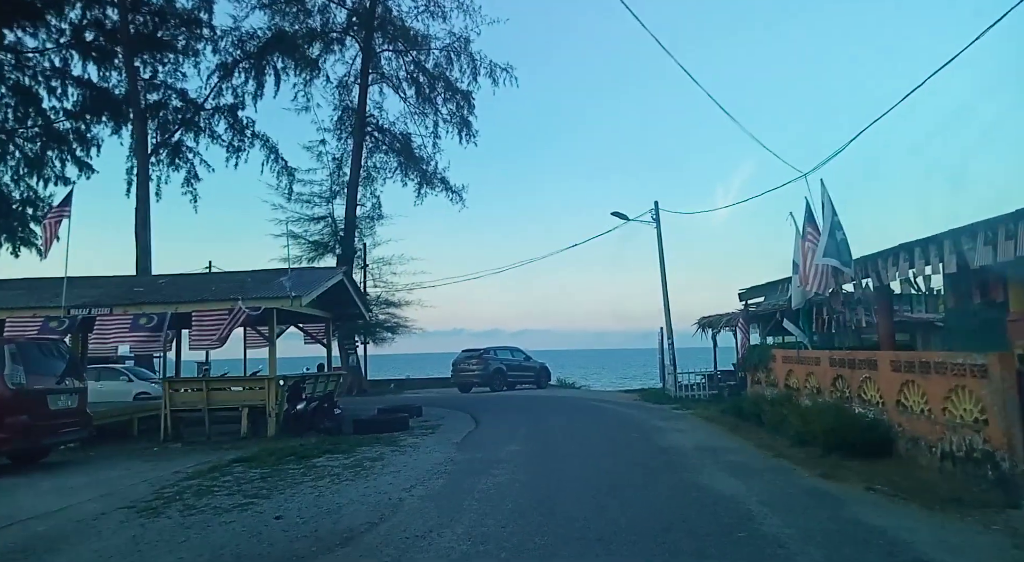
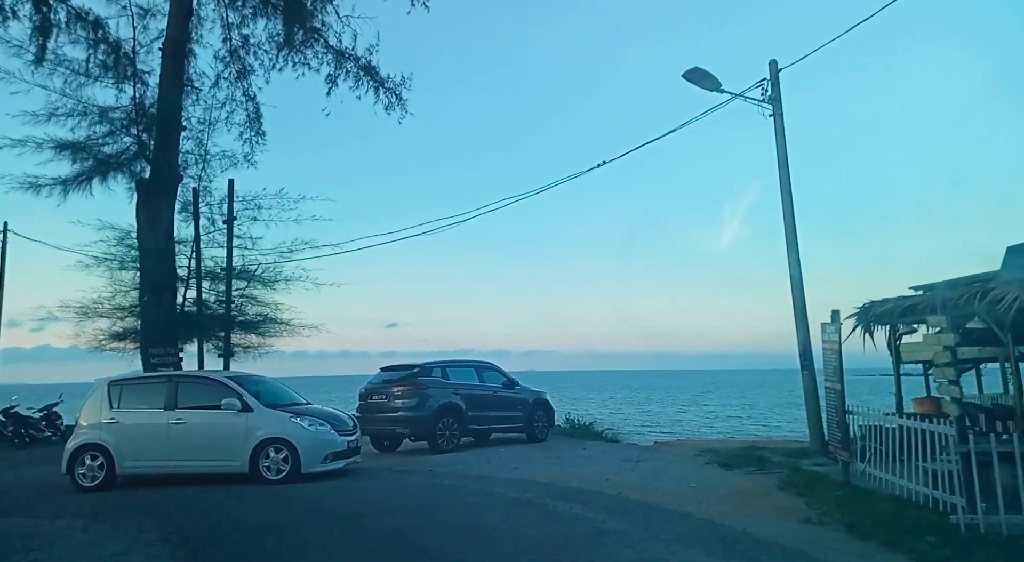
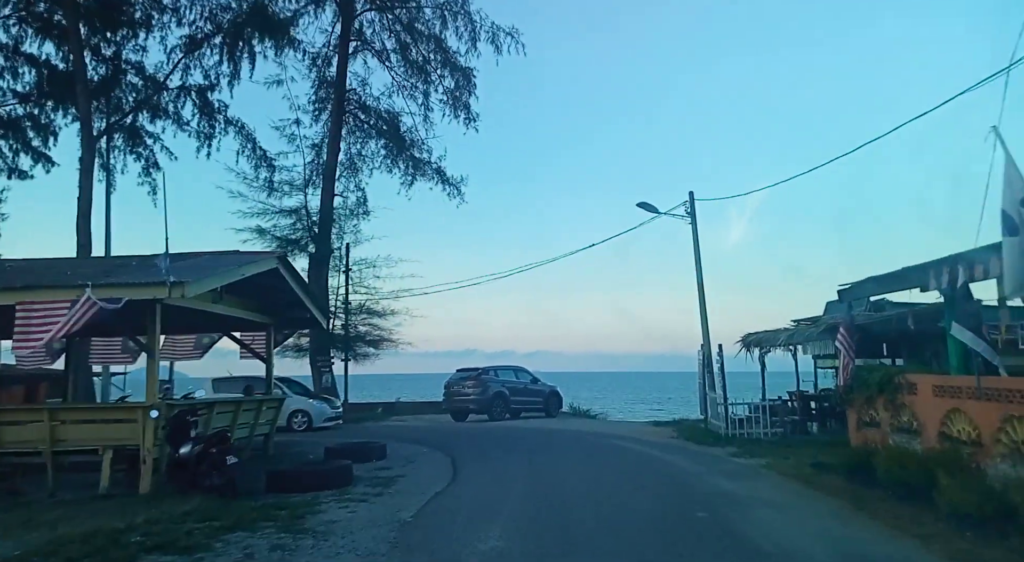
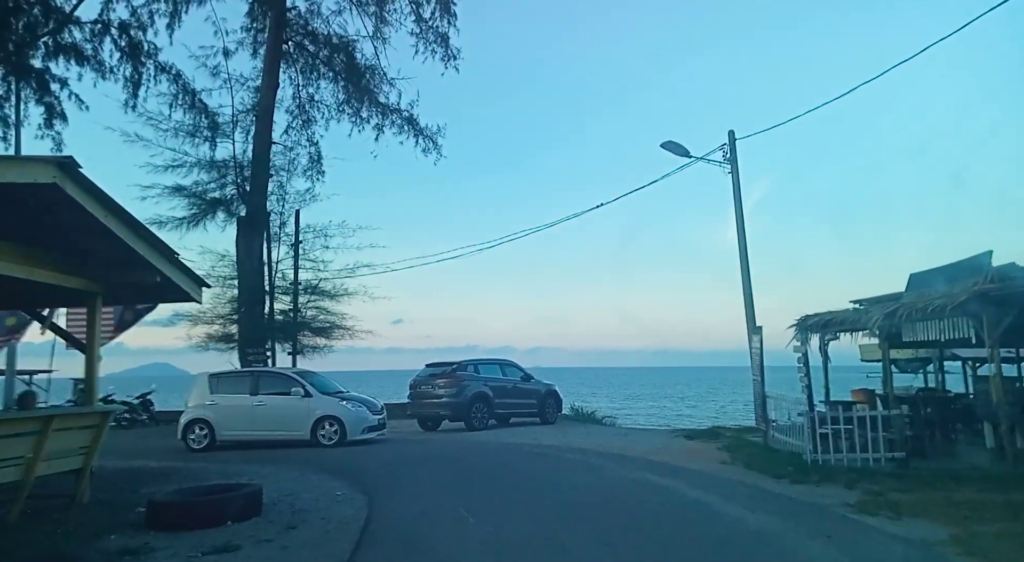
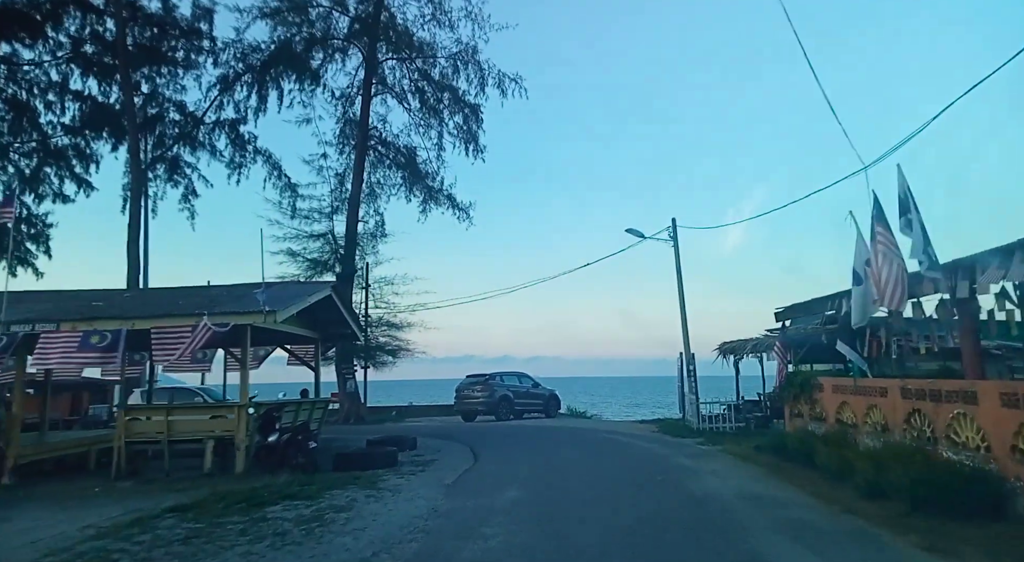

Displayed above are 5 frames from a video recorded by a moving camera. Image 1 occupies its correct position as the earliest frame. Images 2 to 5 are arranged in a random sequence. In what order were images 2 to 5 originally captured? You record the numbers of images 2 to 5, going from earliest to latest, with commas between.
5, 3, 4, 2
